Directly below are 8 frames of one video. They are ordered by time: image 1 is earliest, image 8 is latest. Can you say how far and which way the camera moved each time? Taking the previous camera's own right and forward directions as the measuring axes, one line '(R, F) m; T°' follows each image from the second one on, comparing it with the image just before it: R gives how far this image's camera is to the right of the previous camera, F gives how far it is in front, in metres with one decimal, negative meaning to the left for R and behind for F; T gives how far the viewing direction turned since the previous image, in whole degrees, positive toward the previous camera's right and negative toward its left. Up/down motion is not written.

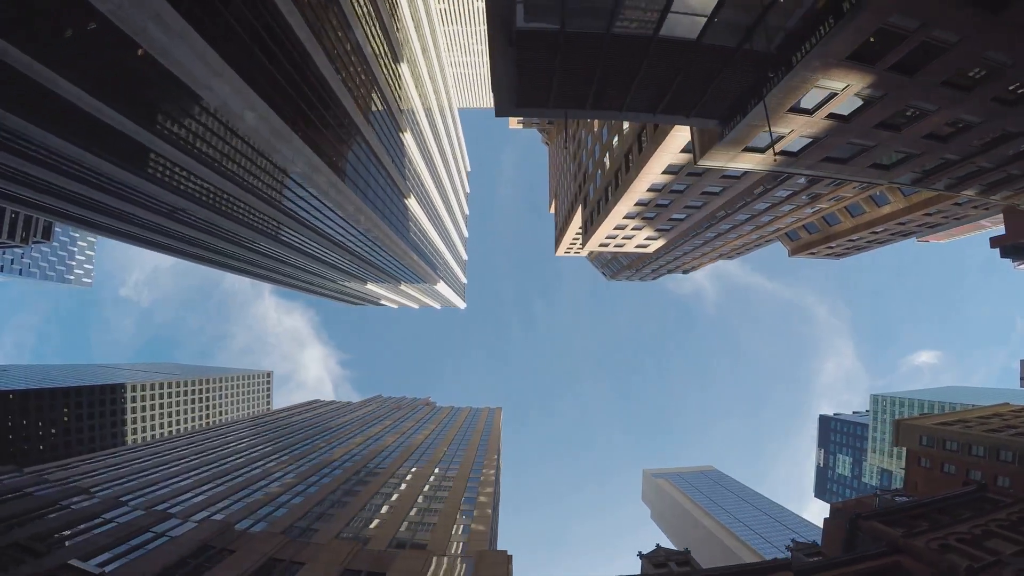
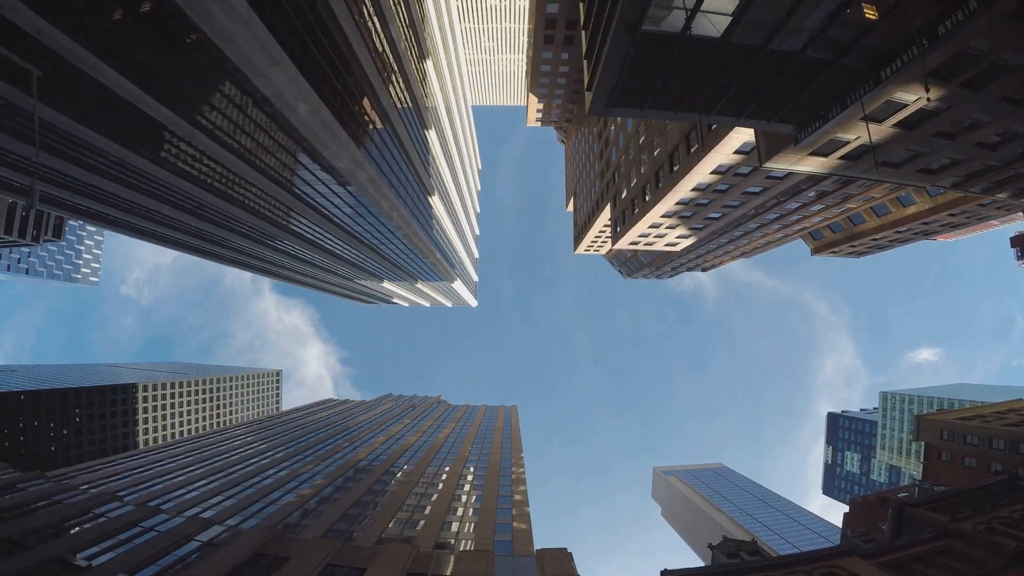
(-3.7, +0.2) m; +1°
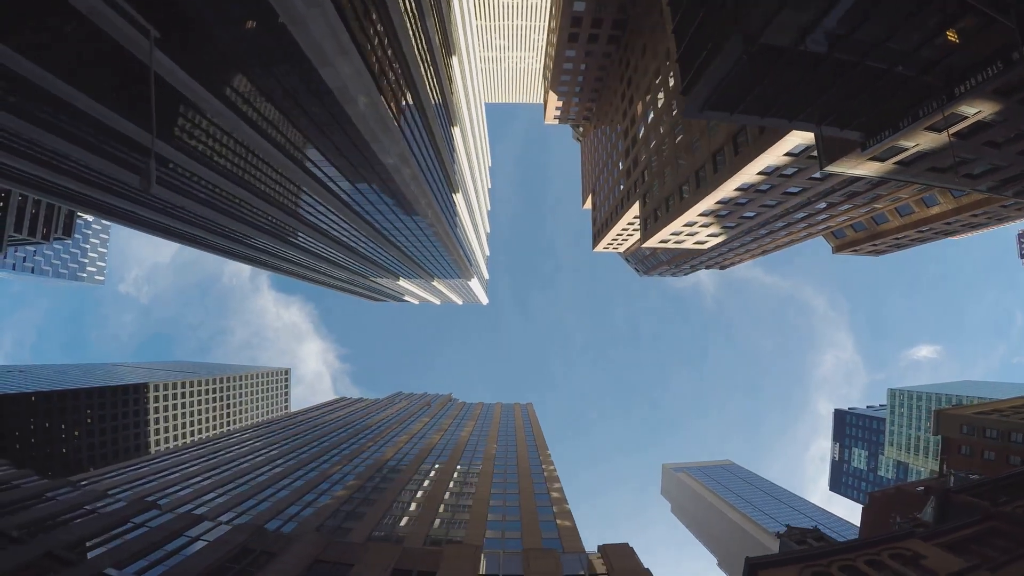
(-3.8, 0.0) m; +1°
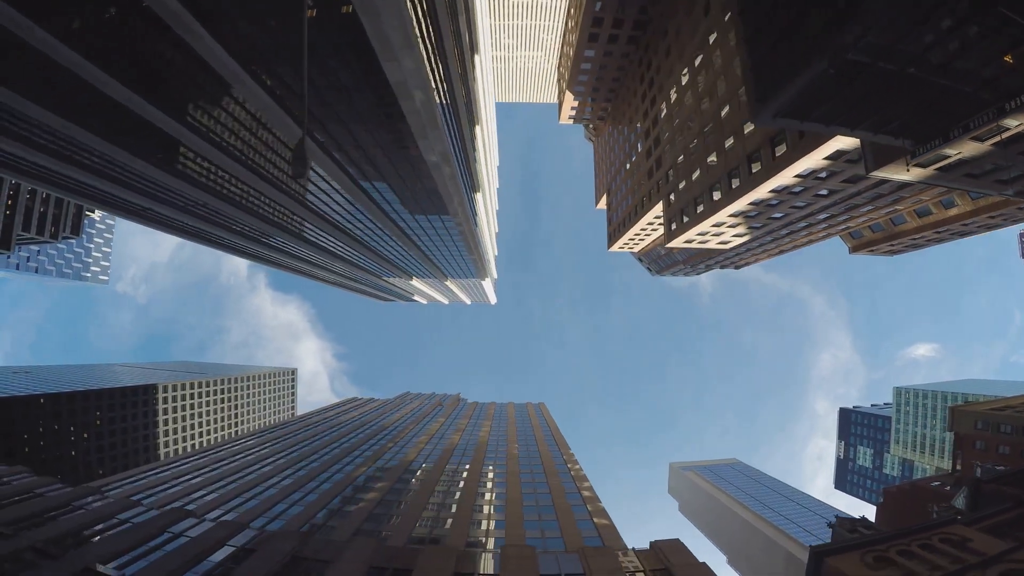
(-3.3, 0.0) m; +1°
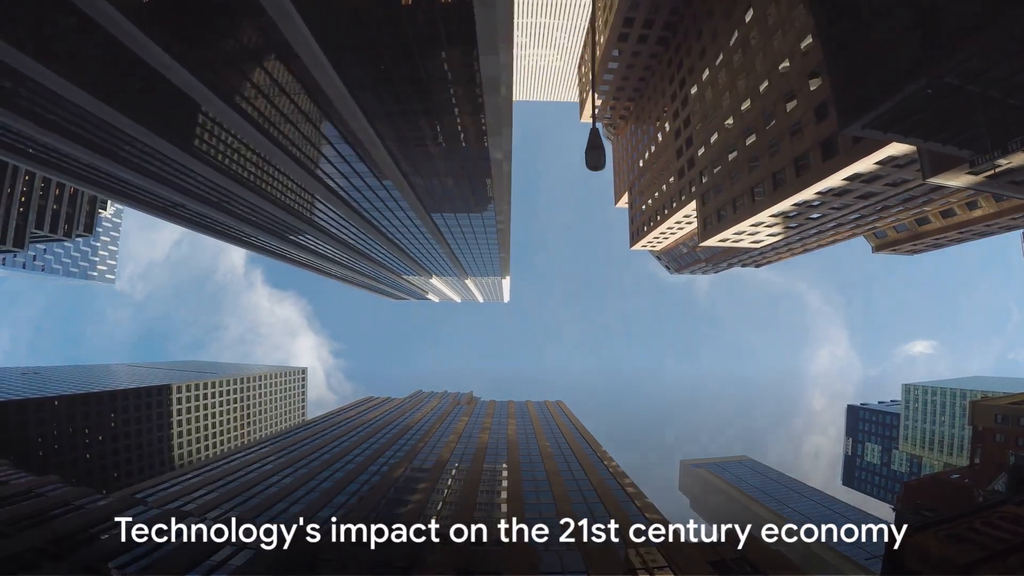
(-4.7, 0.0) m; +1°
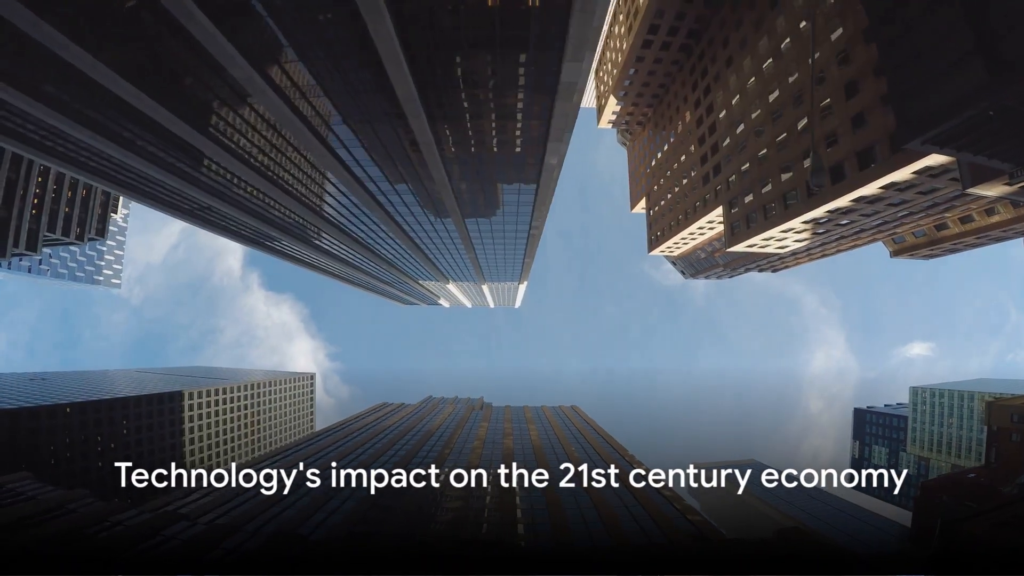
(-4.0, 0.0) m; +1°
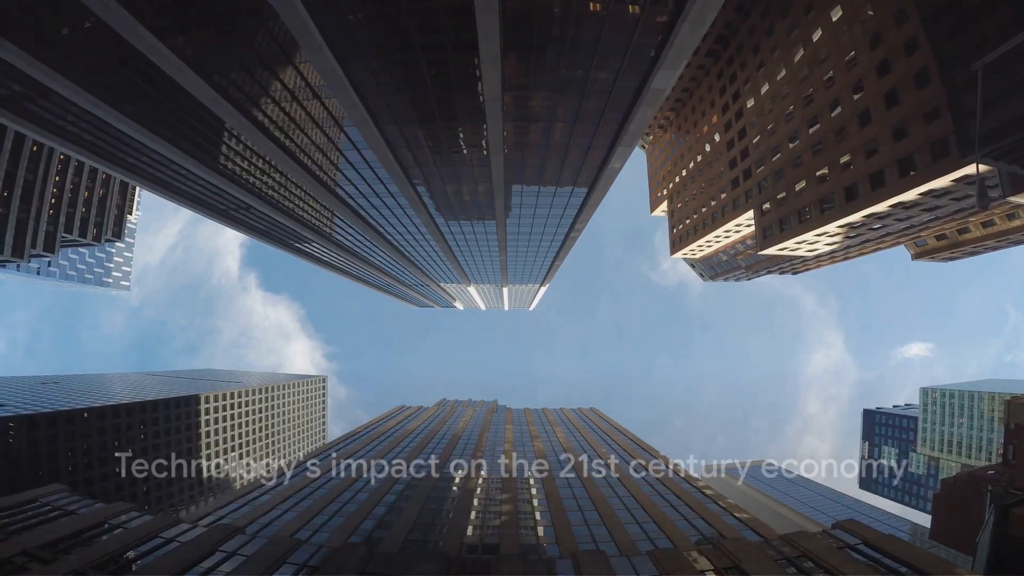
(-4.7, -0.2) m; +1°
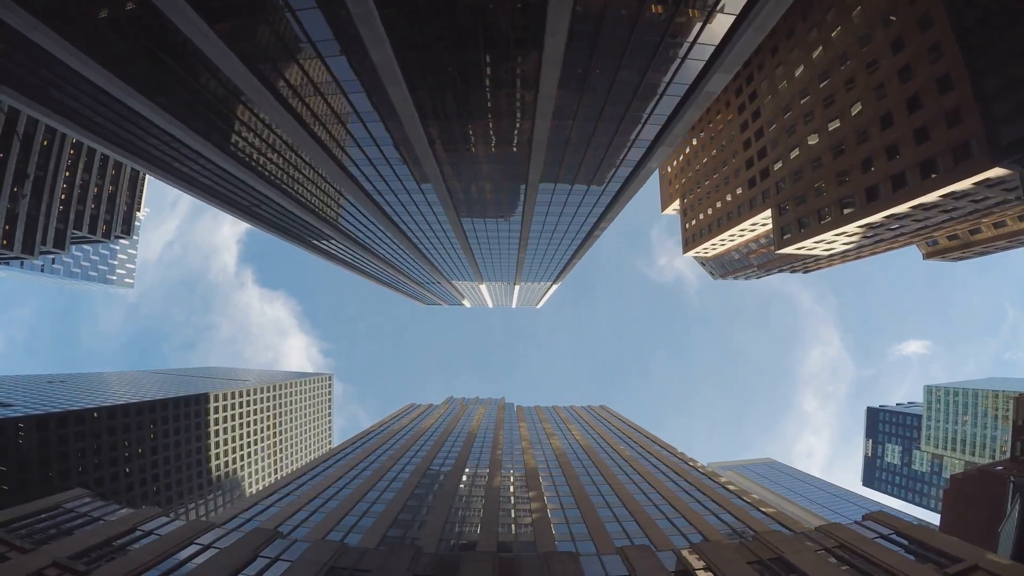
(-2.9, -0.1) m; +1°
